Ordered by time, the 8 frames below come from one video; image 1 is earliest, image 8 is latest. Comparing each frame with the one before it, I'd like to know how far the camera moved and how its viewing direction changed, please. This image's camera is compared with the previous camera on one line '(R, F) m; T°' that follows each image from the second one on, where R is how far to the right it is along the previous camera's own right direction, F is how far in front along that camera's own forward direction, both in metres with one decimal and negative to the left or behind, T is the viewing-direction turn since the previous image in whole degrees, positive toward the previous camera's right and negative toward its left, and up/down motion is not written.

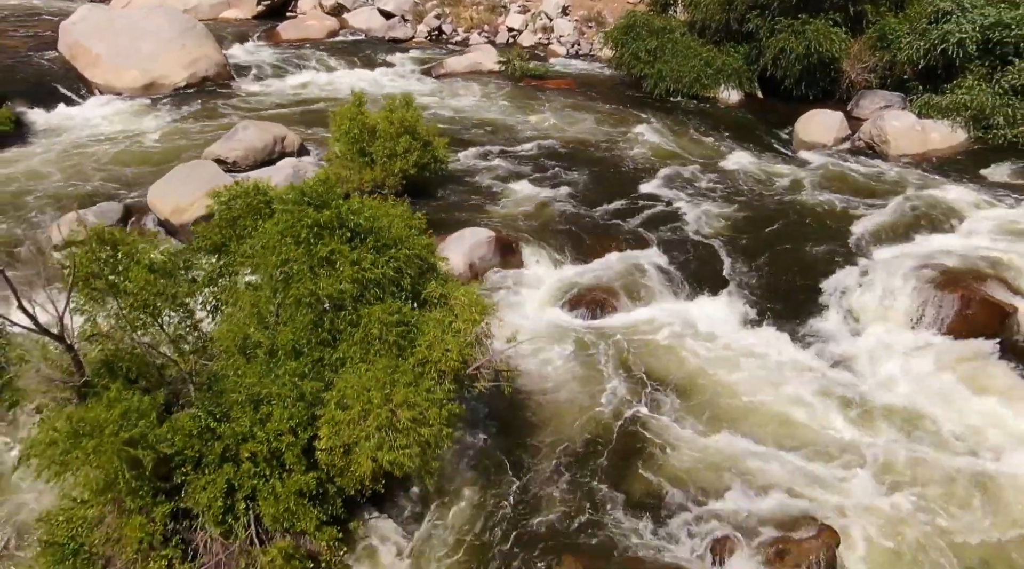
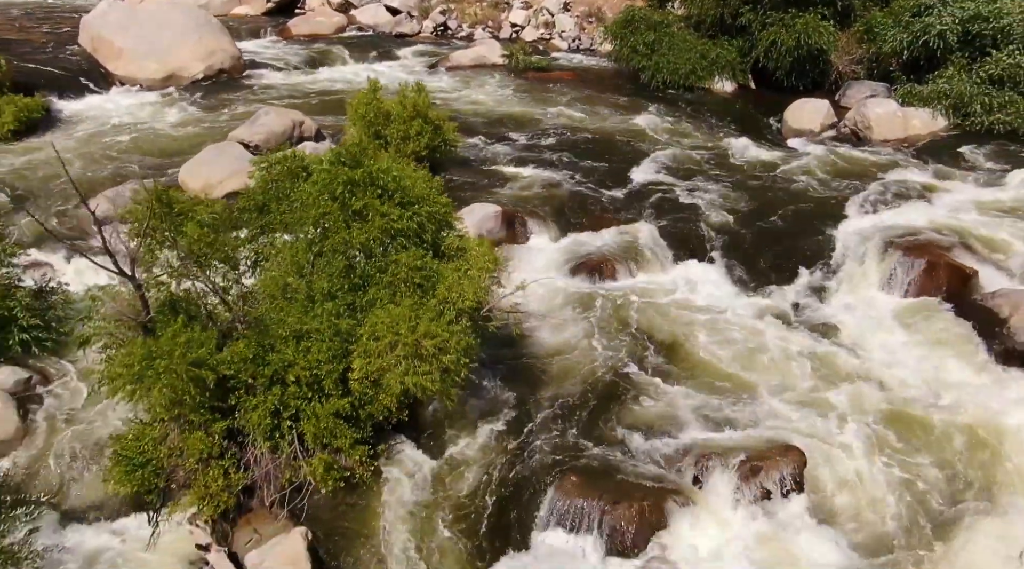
(-0.1, -1.3) m; 0°
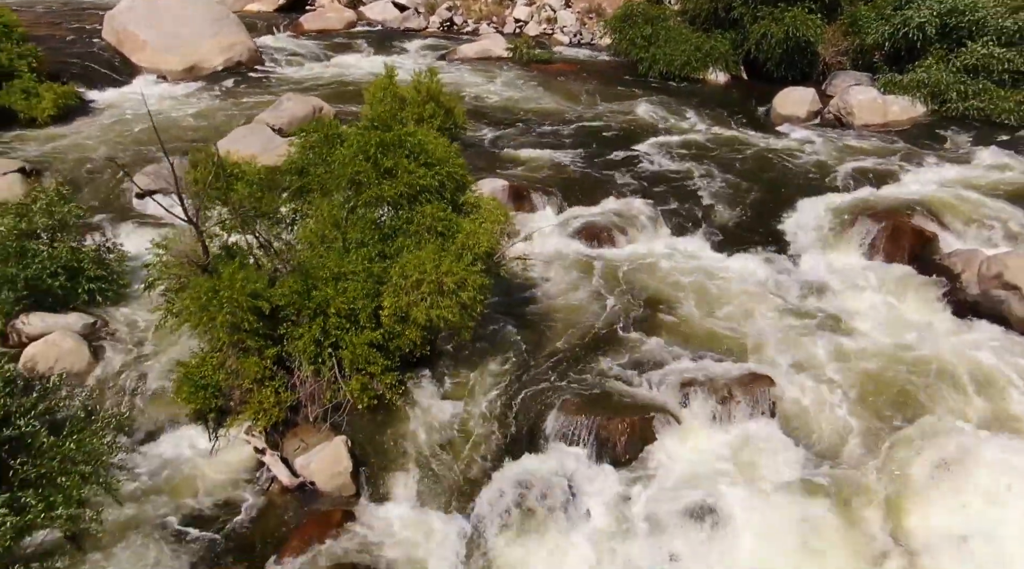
(-0.1, -1.6) m; 0°
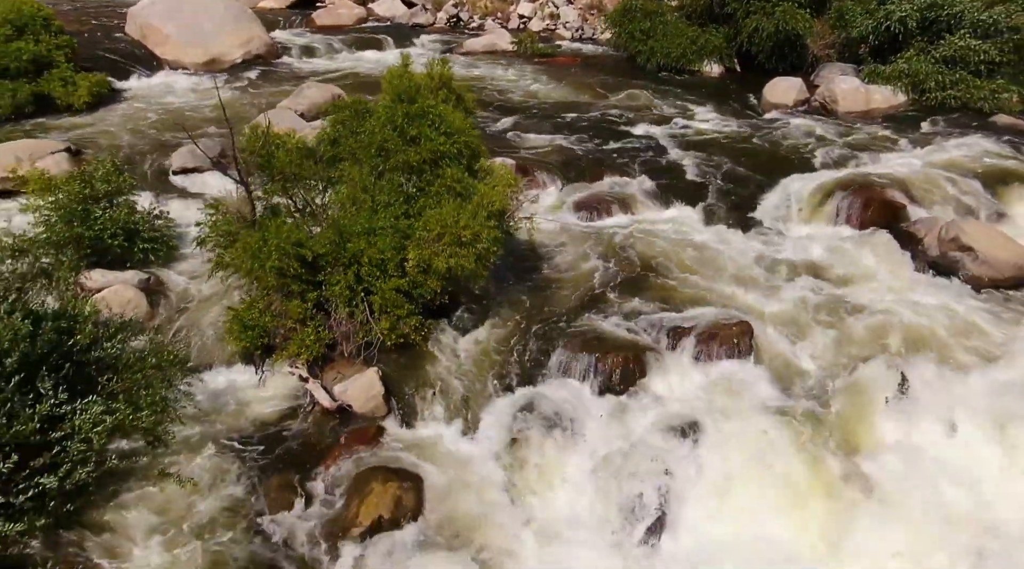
(-0.1, -1.7) m; 0°
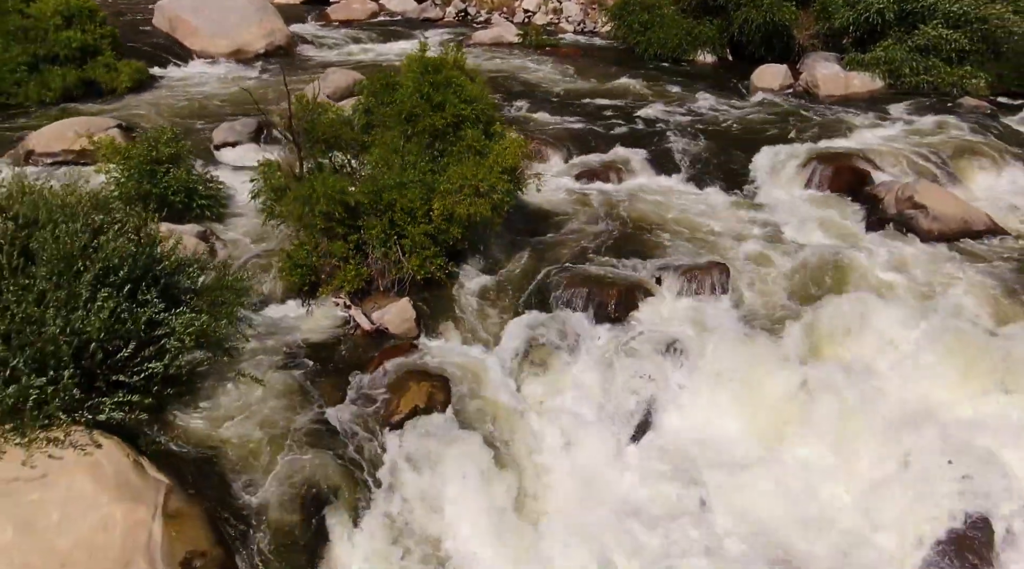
(-0.2, -2.3) m; 0°
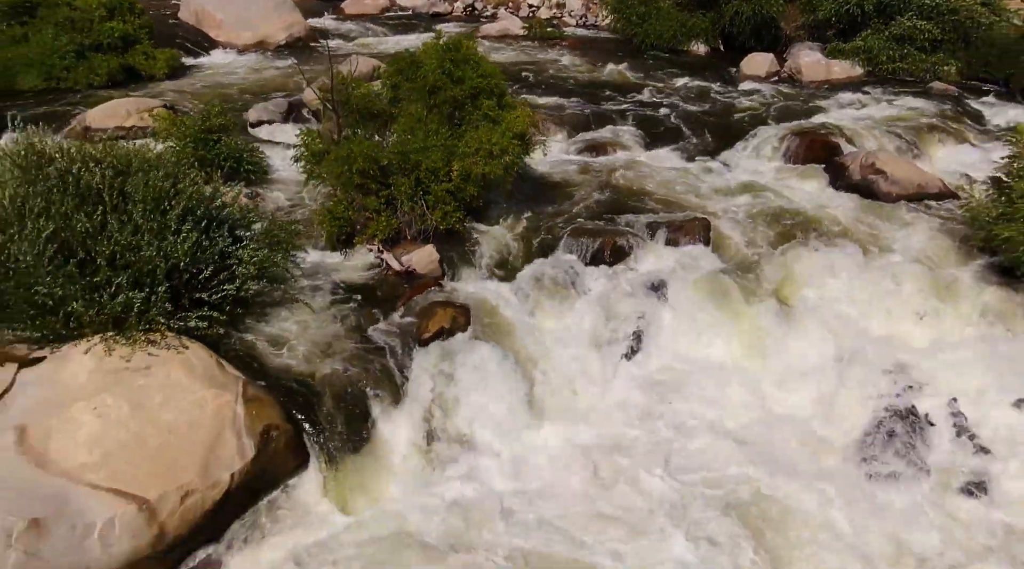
(-0.2, -2.4) m; 0°
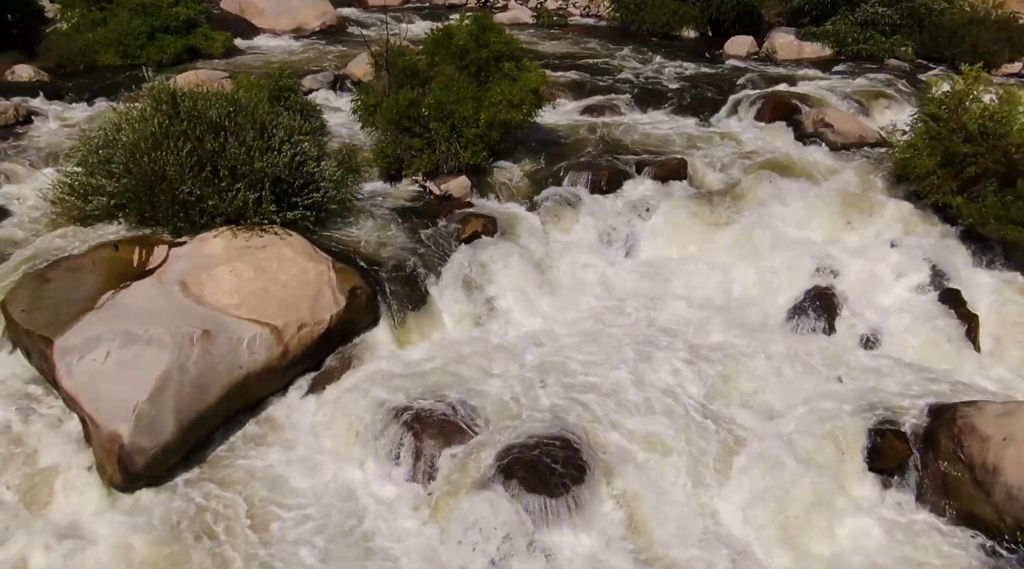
(-0.3, -4.5) m; 0°
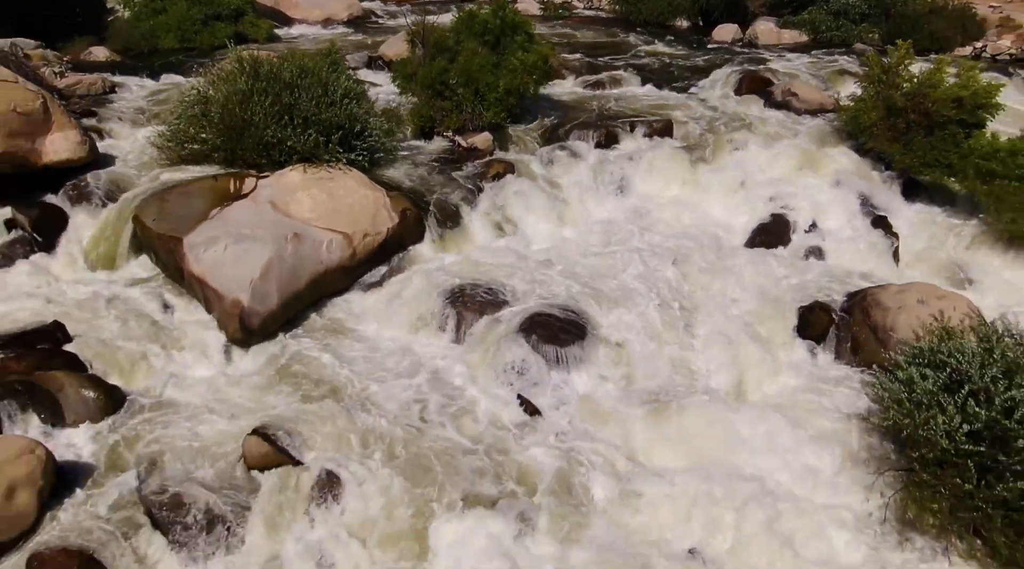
(-0.3, -4.4) m; 0°
